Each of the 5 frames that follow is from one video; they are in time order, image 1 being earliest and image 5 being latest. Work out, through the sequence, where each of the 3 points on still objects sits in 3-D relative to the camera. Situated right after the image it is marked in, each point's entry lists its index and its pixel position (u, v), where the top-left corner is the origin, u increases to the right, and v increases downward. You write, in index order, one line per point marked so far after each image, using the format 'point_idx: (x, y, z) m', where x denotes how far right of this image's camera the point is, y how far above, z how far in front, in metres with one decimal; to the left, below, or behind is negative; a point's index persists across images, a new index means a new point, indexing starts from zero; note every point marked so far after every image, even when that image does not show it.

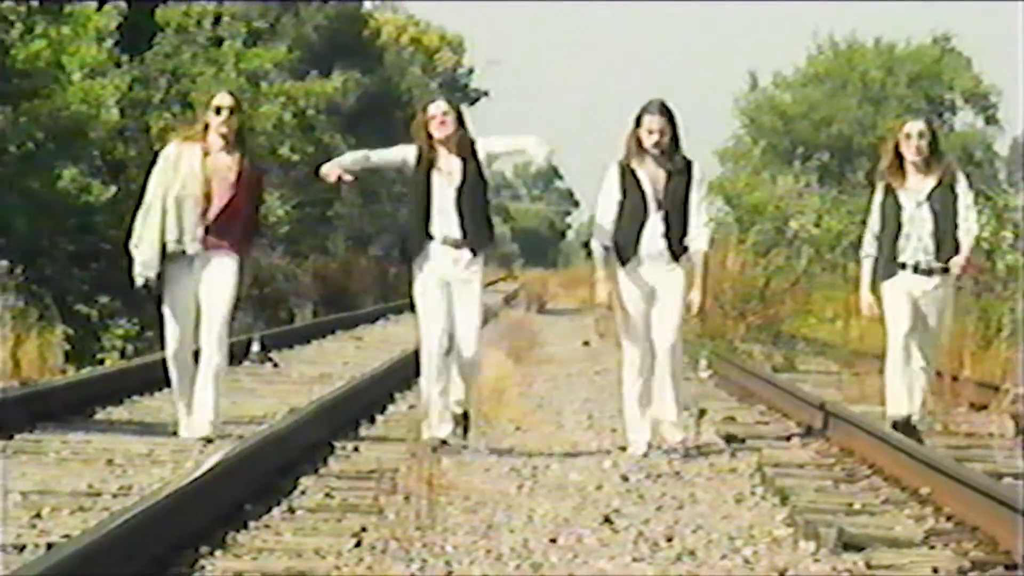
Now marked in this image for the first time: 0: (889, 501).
0: (+1.6, -0.9, +8.6) m
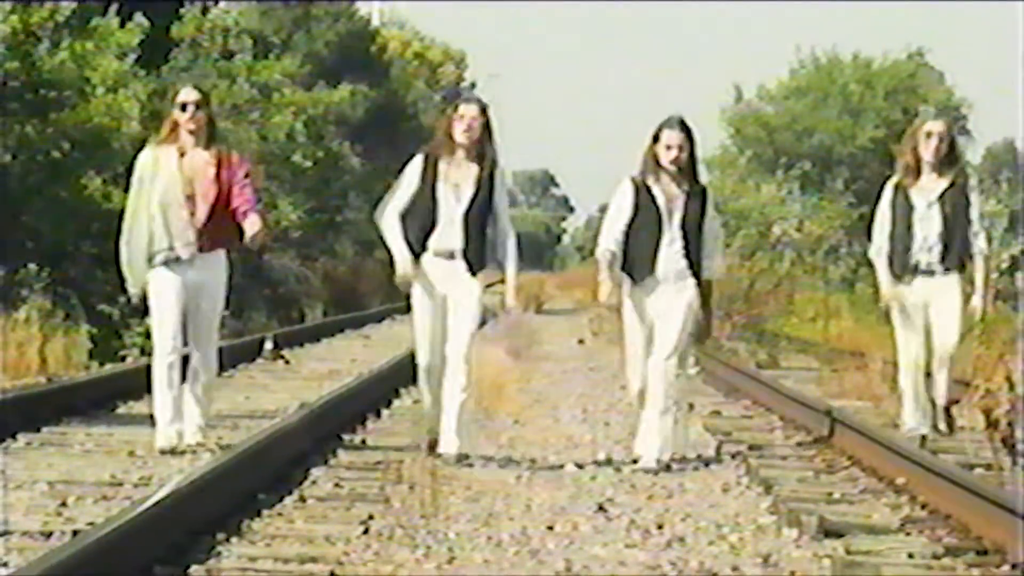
0: (+1.6, -0.9, +9.1) m
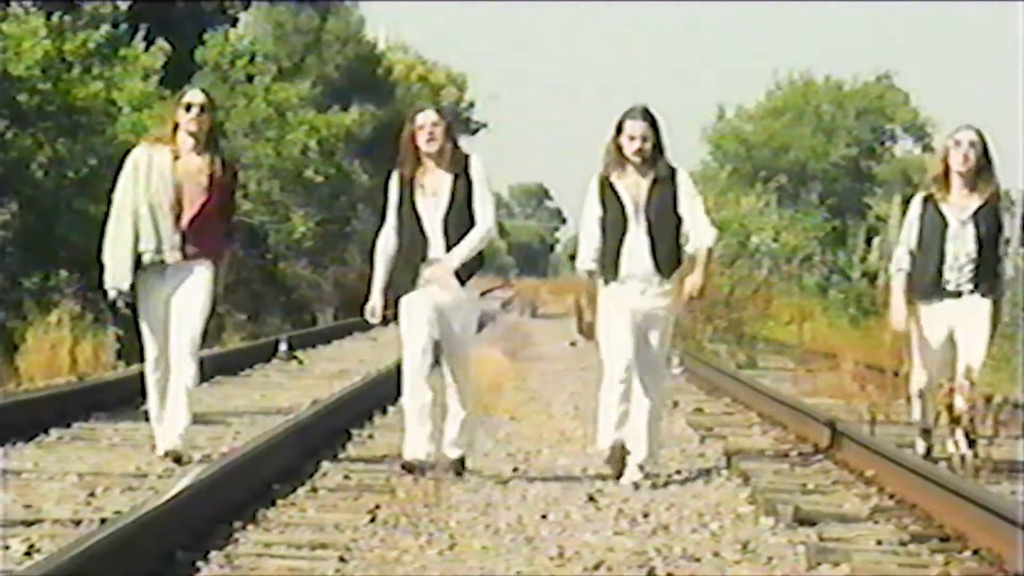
0: (+1.6, -0.9, +9.7) m
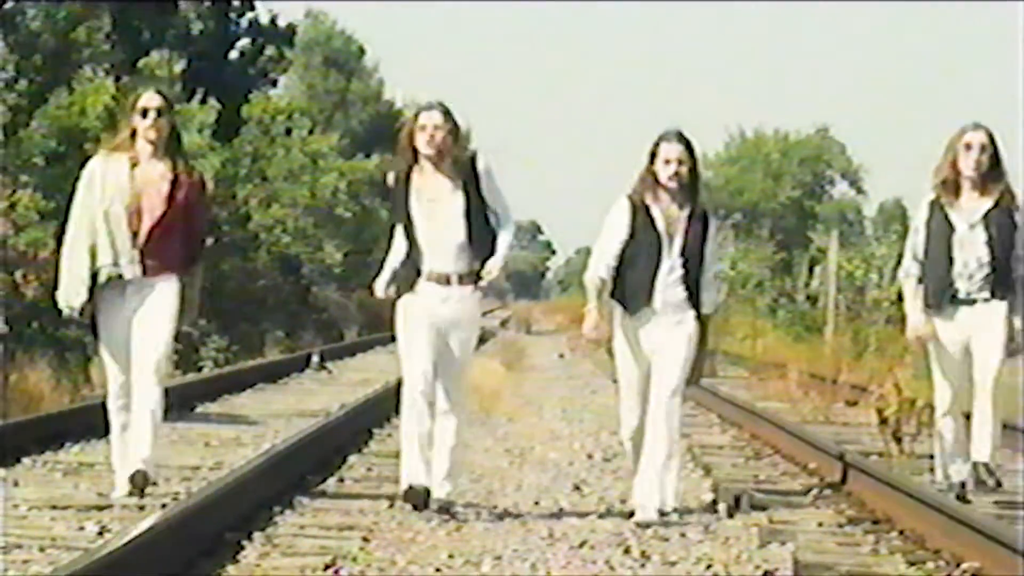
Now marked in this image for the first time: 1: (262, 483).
0: (+1.6, -1.0, +11.3) m
1: (-1.3, -1.0, +10.5) m
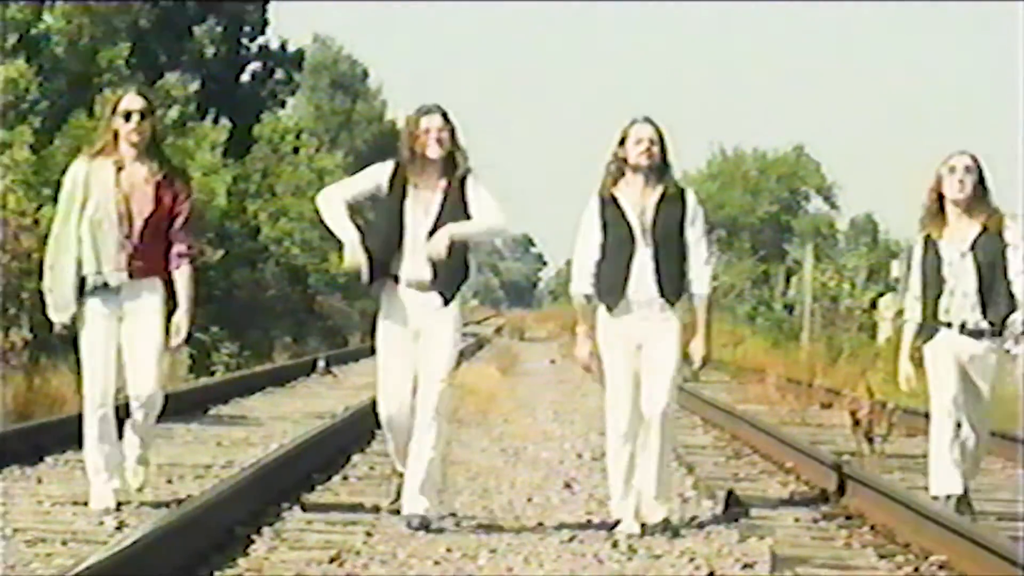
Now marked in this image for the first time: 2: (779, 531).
0: (+1.5, -1.1, +12.0) m
1: (-1.3, -1.0, +11.1) m
2: (+1.4, -1.3, +10.6) m
